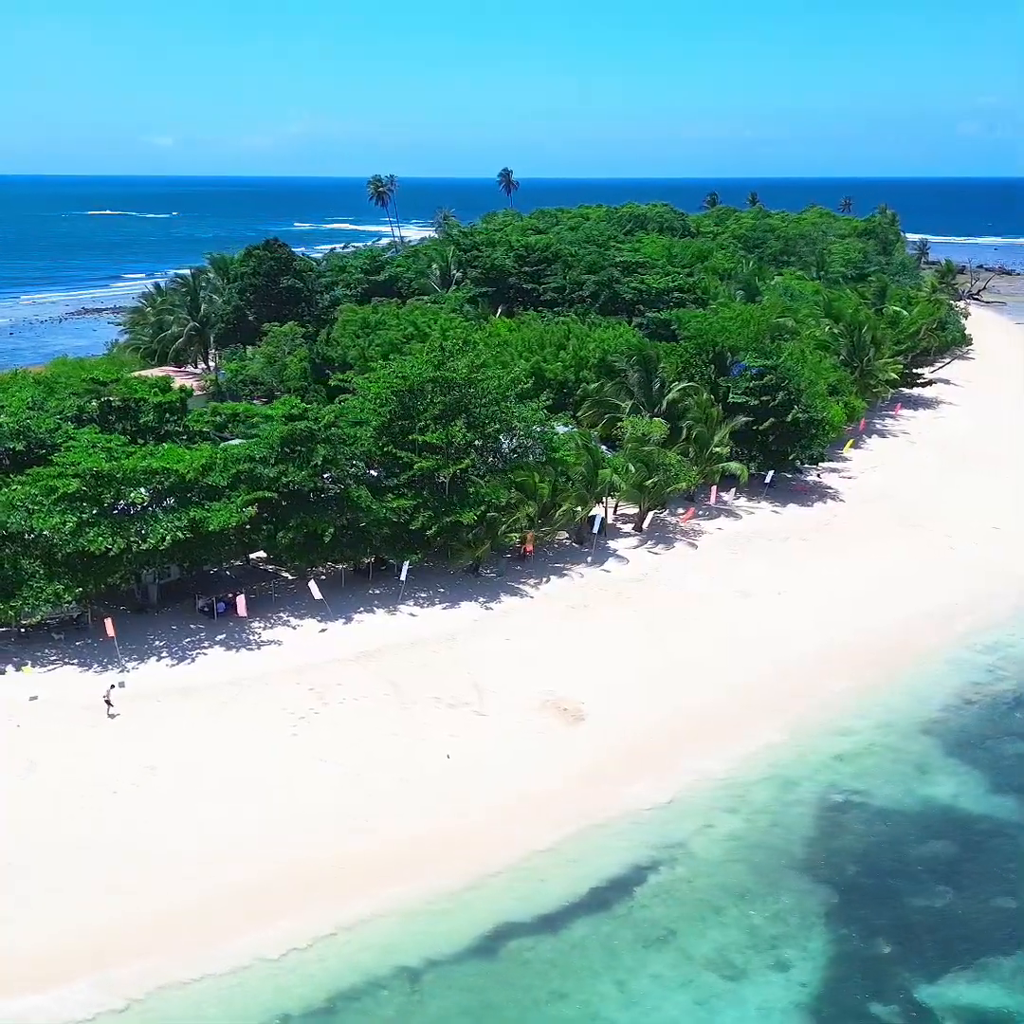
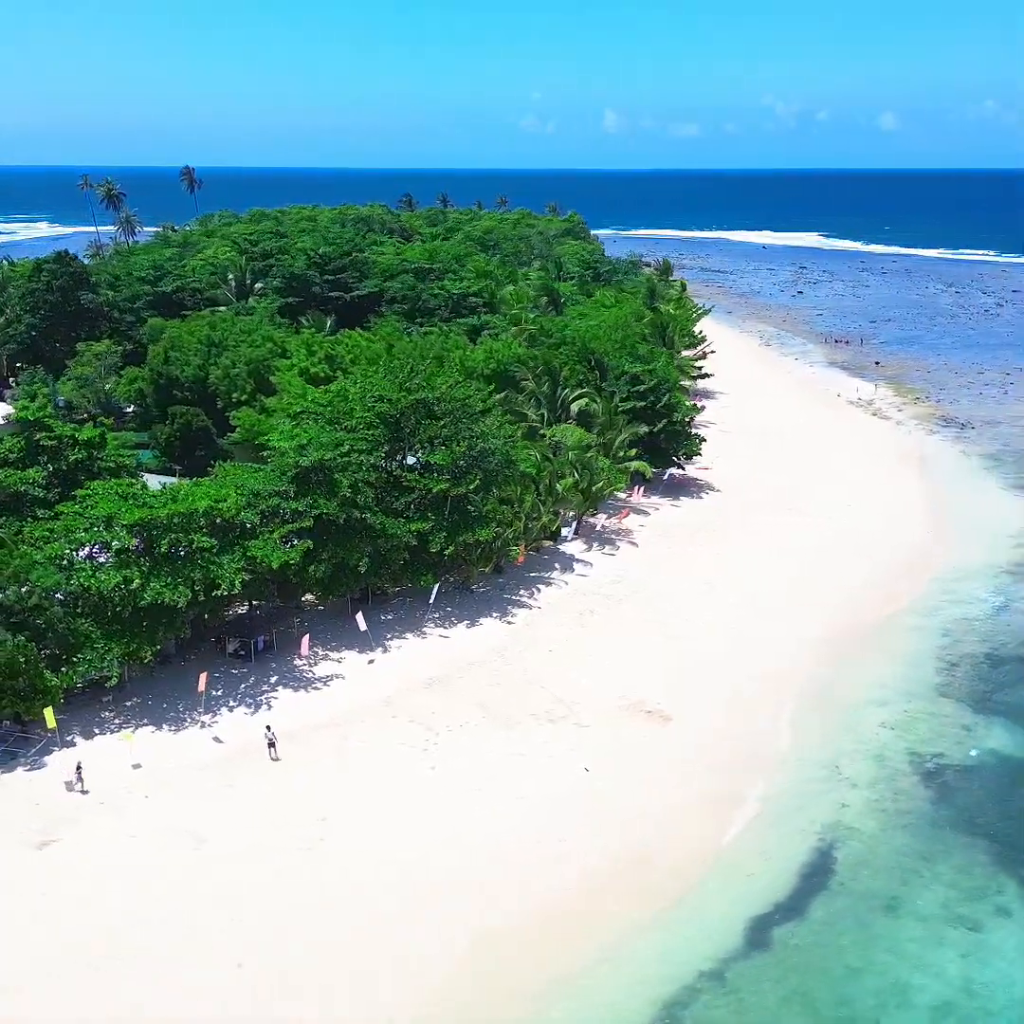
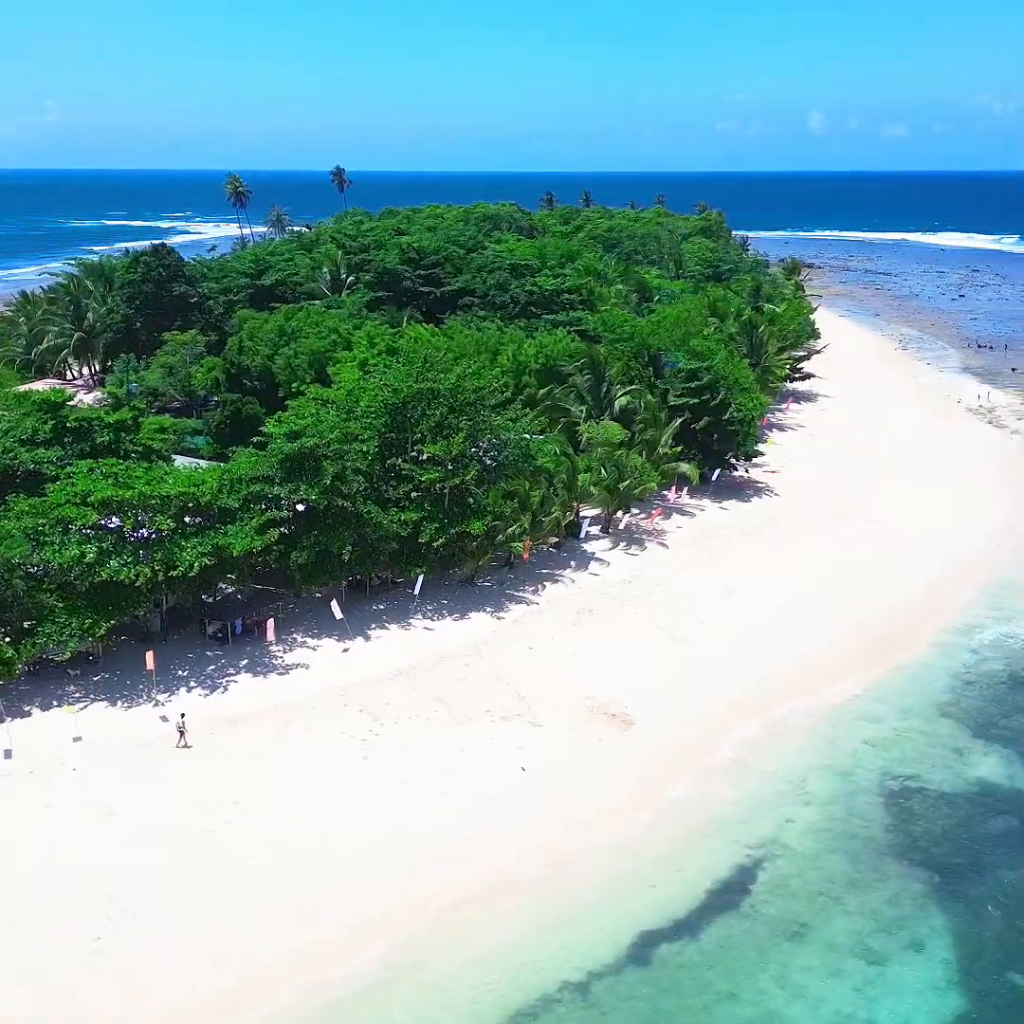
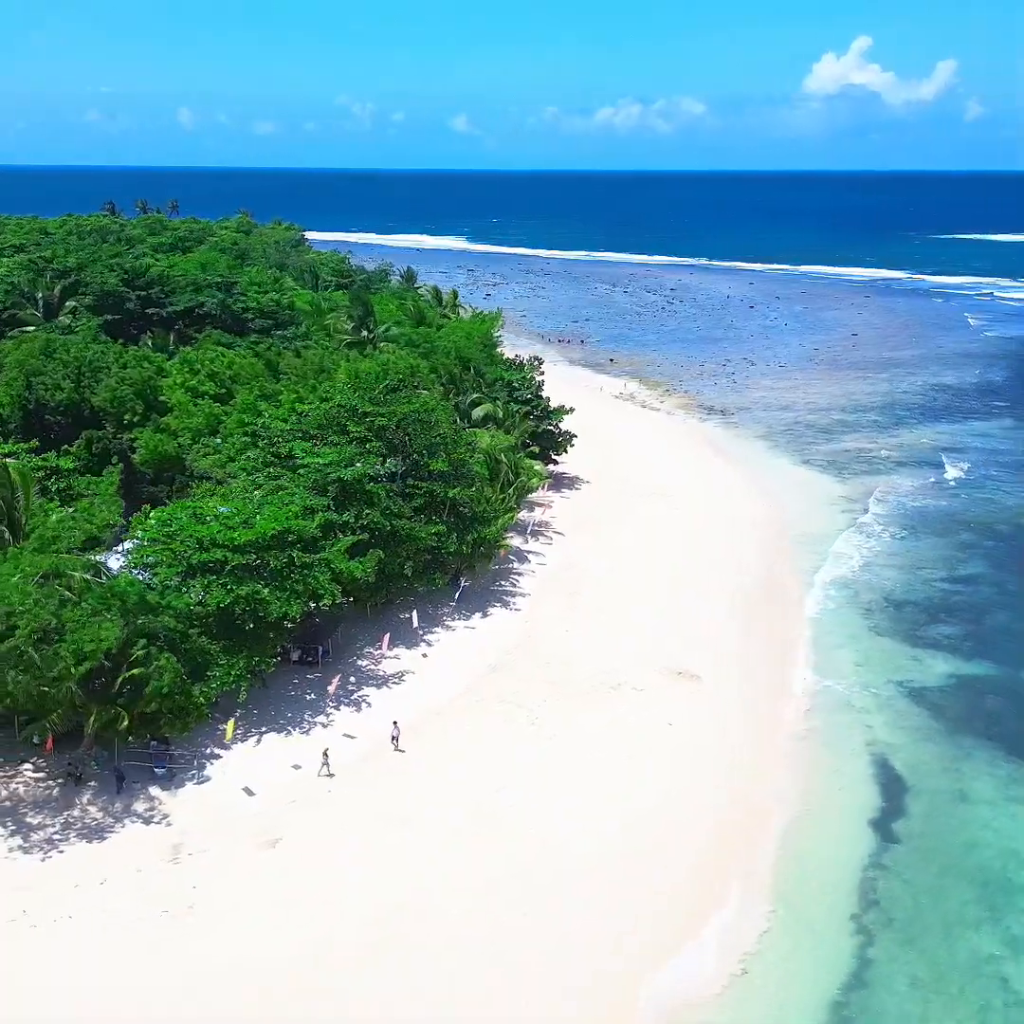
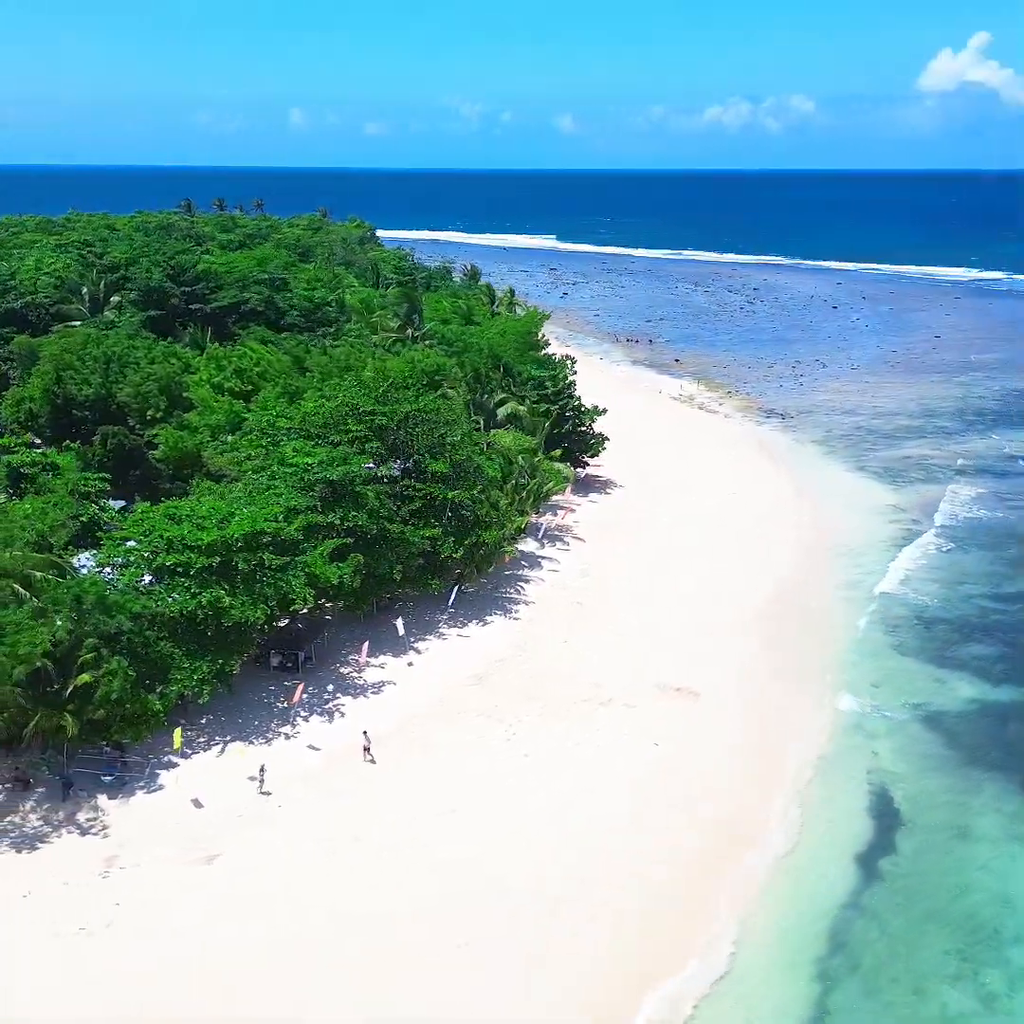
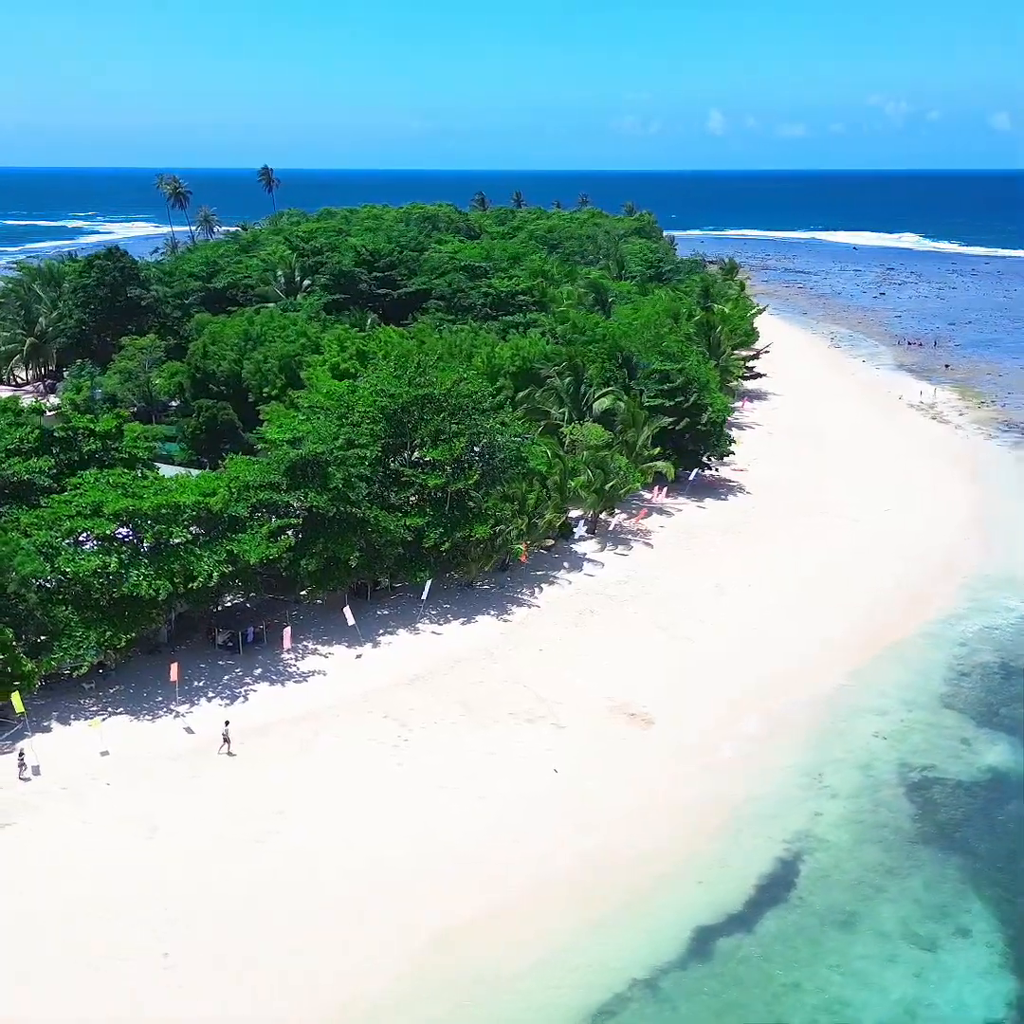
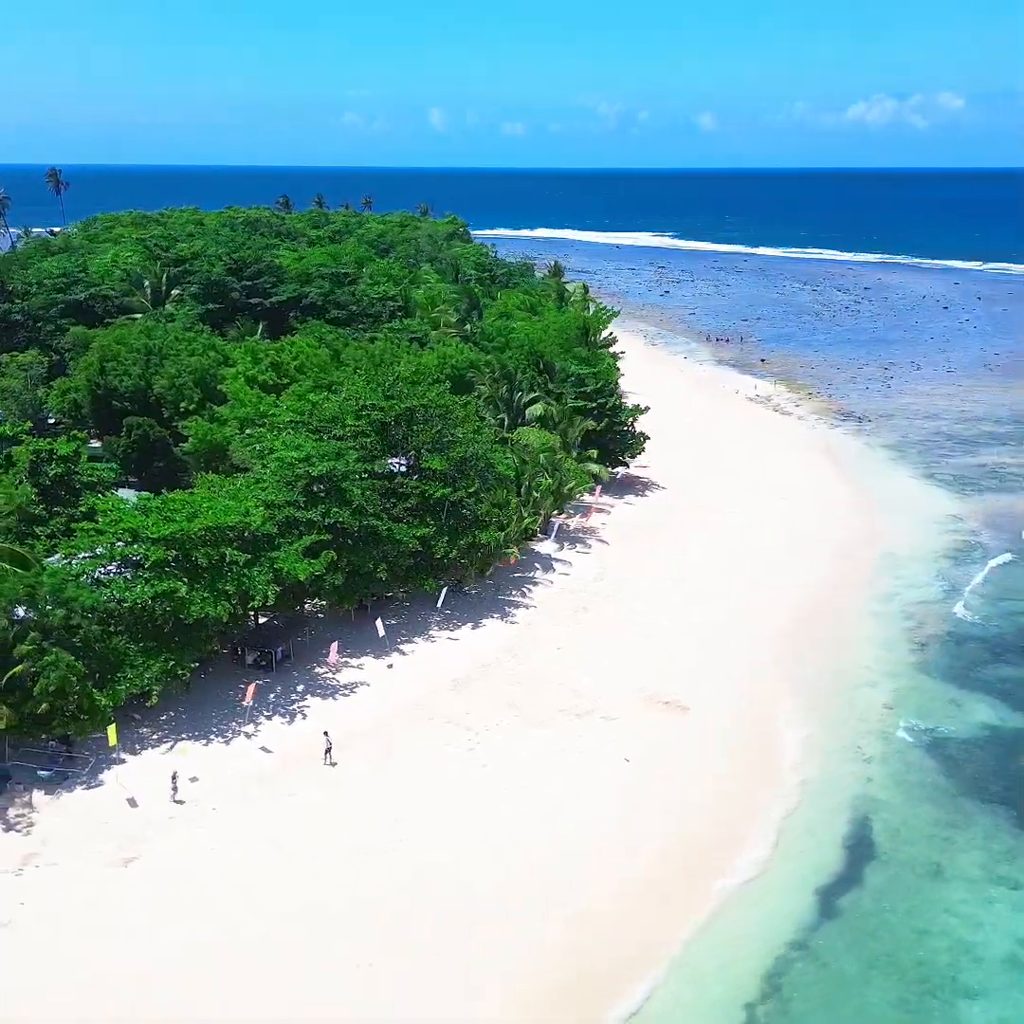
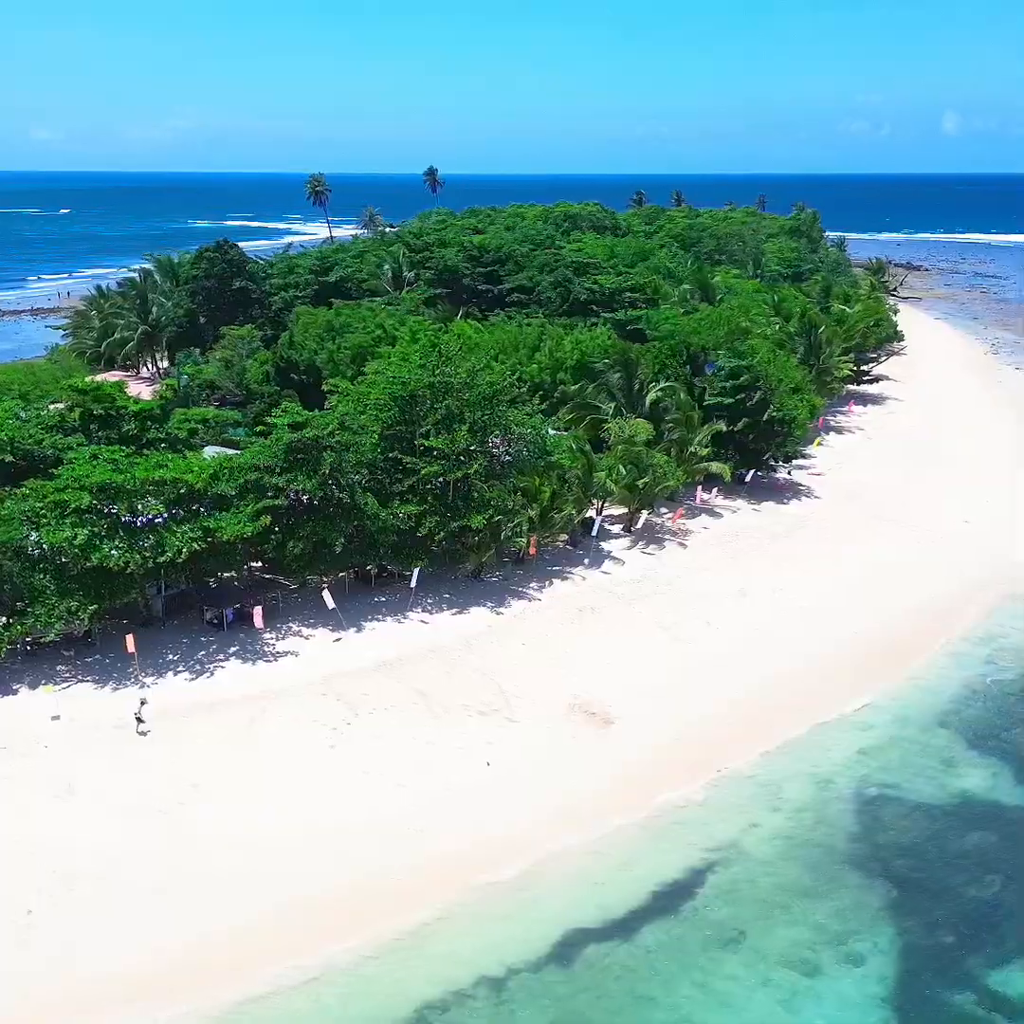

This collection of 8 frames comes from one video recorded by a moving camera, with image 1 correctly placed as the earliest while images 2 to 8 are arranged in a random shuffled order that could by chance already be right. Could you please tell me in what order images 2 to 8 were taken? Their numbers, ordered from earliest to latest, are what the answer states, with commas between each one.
8, 3, 6, 2, 7, 5, 4
